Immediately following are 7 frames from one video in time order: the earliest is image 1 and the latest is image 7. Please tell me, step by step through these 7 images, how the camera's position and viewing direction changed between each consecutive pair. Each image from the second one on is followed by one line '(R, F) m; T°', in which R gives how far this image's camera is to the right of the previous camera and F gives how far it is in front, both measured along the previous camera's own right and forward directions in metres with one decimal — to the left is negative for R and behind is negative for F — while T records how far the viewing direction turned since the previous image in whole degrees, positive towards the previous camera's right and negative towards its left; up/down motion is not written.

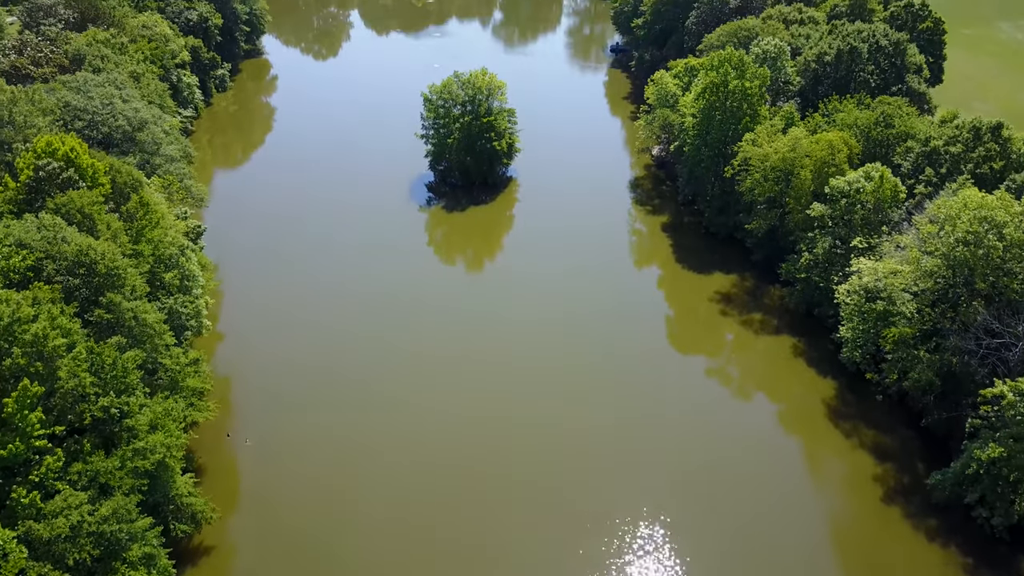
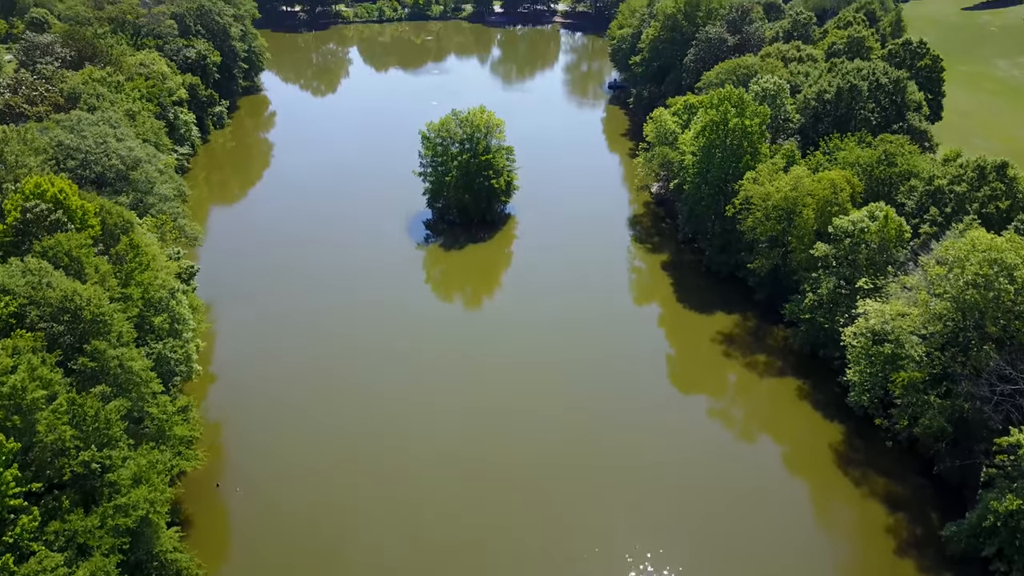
(0.0, +0.6) m; 0°
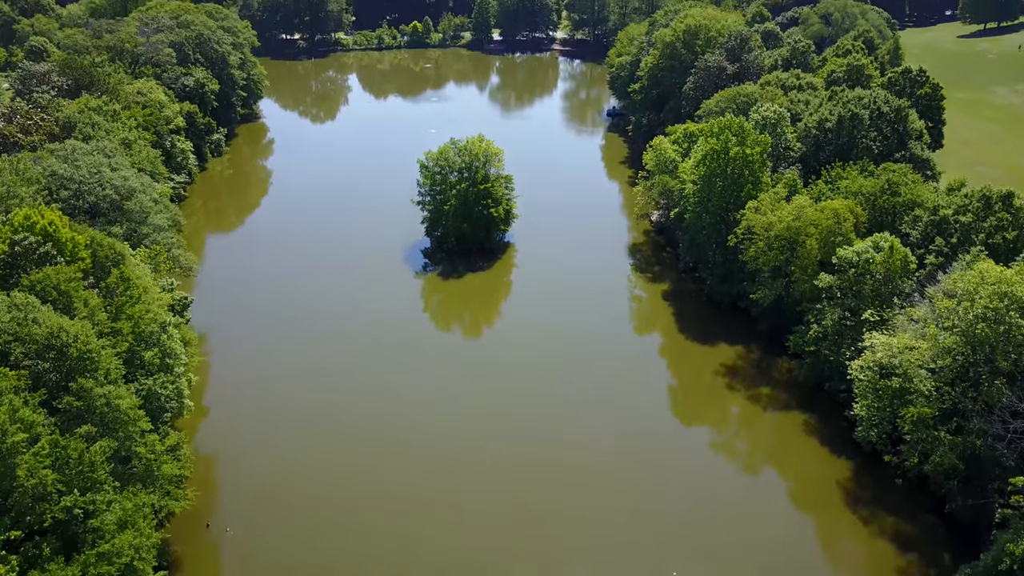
(0.0, +0.5) m; 0°
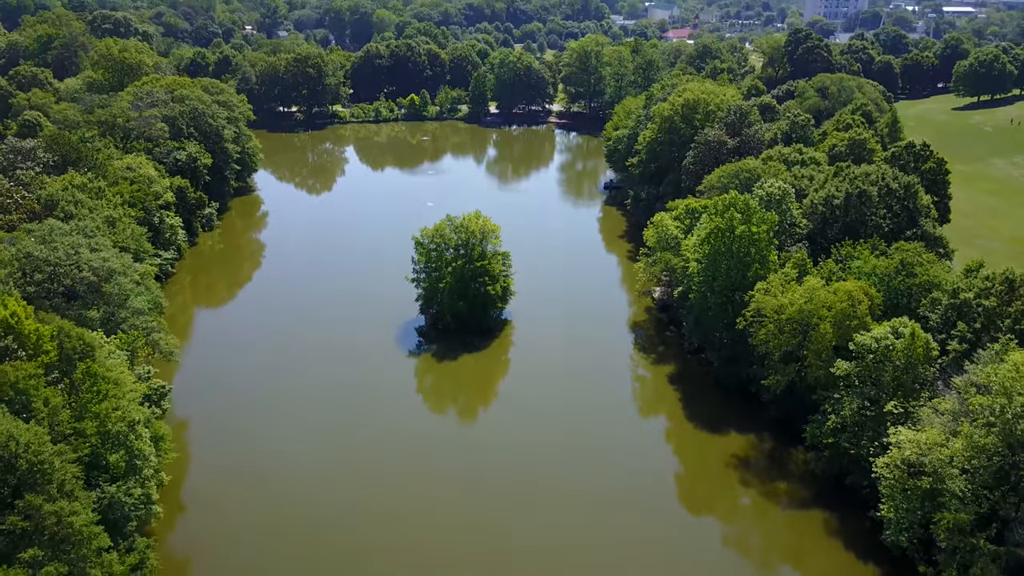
(0.0, +1.5) m; 0°
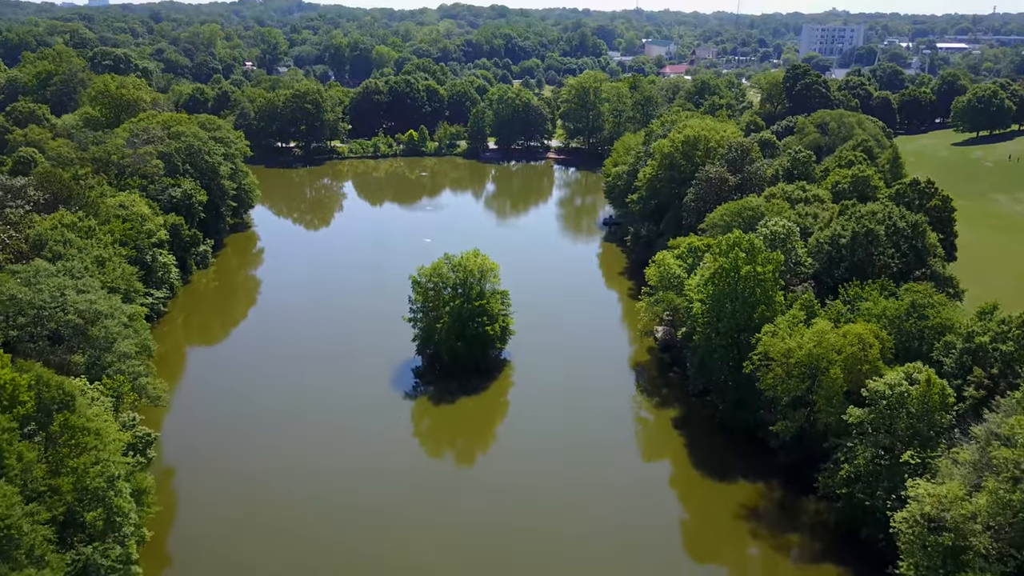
(0.0, +0.9) m; 0°
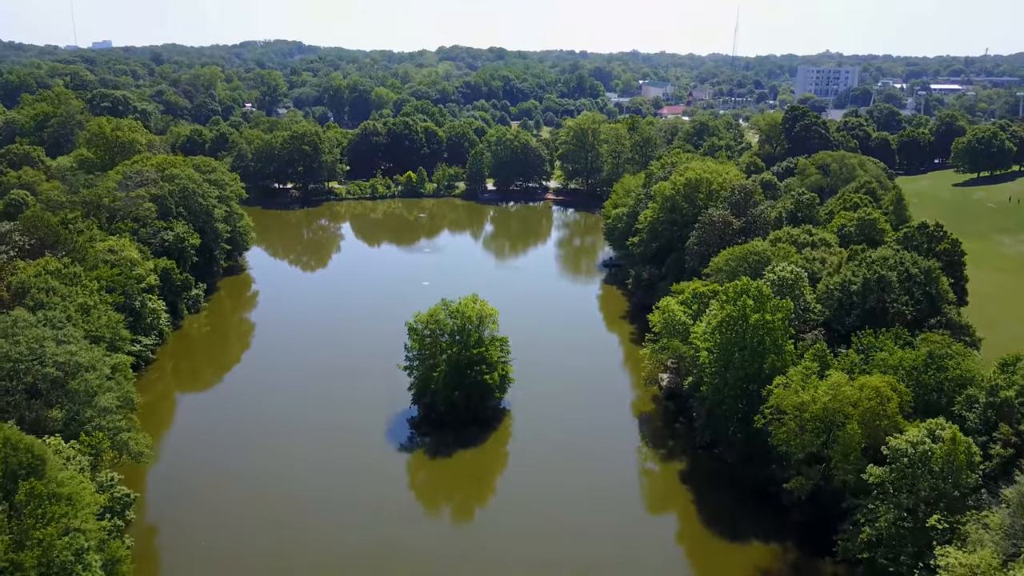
(-0.1, +1.2) m; 0°
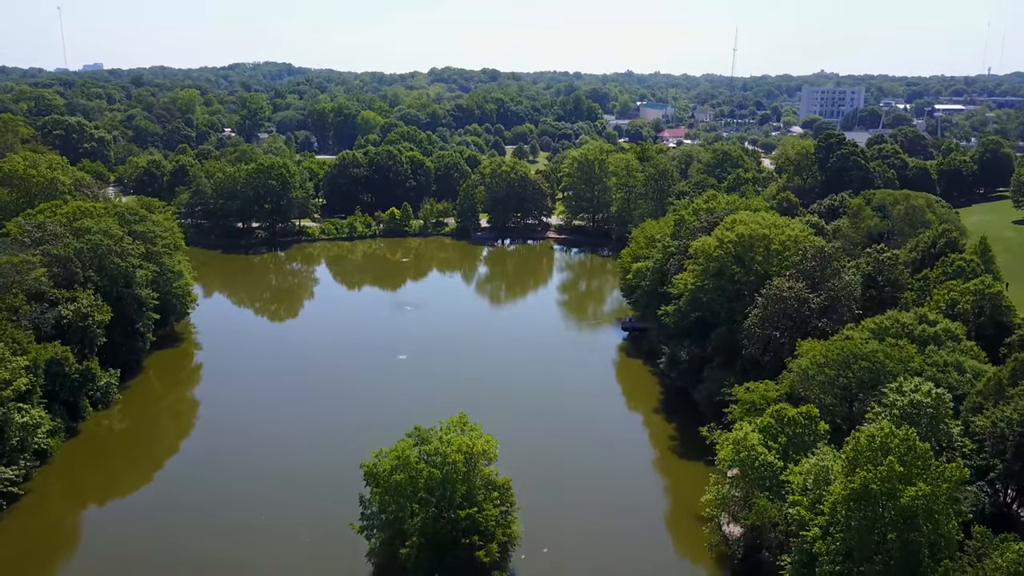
(-0.3, +11.2) m; 0°
